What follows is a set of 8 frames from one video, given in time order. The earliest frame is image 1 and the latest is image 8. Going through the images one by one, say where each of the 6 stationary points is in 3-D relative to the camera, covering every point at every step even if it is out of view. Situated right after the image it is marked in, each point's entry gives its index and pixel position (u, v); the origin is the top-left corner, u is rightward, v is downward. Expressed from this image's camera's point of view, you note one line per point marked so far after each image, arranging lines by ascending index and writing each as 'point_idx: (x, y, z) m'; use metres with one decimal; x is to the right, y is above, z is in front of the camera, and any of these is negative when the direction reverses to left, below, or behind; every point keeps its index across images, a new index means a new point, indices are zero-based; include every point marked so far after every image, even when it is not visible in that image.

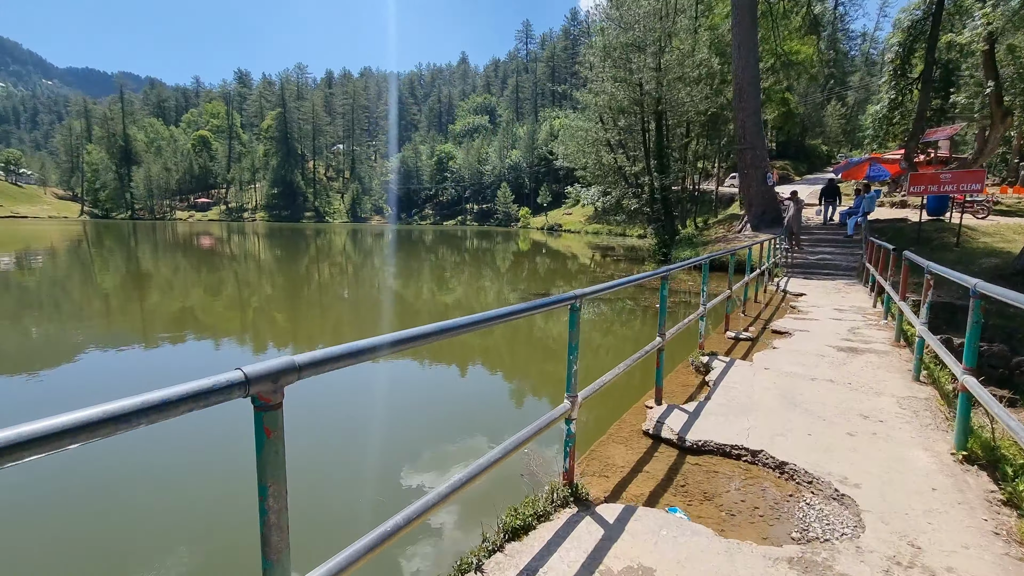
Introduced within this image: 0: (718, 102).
0: (+6.7, +6.2, +16.5) m
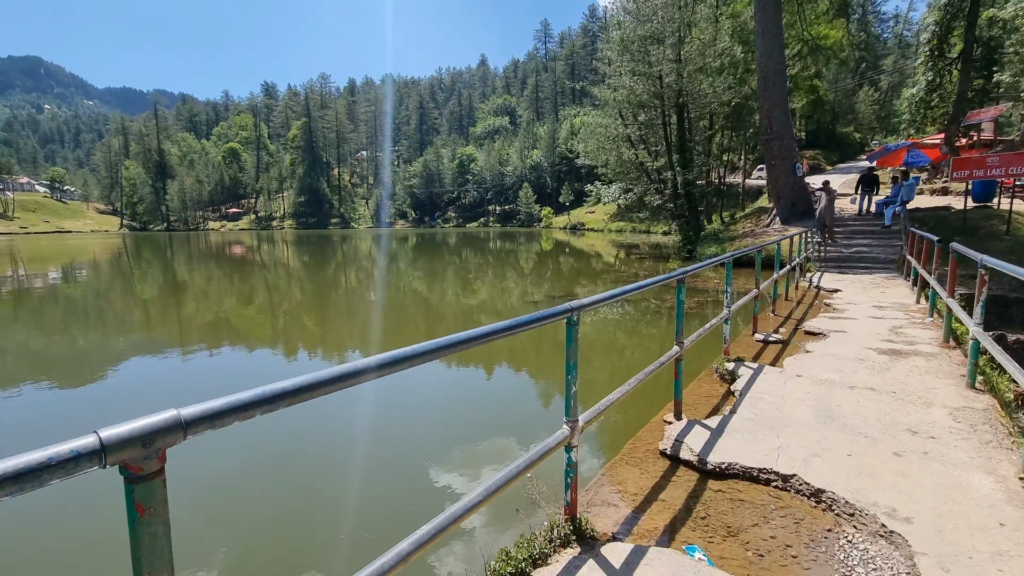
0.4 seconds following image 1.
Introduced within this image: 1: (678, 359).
0: (+7.2, +6.3, +16.0) m
1: (+0.7, -0.3, +2.2) m
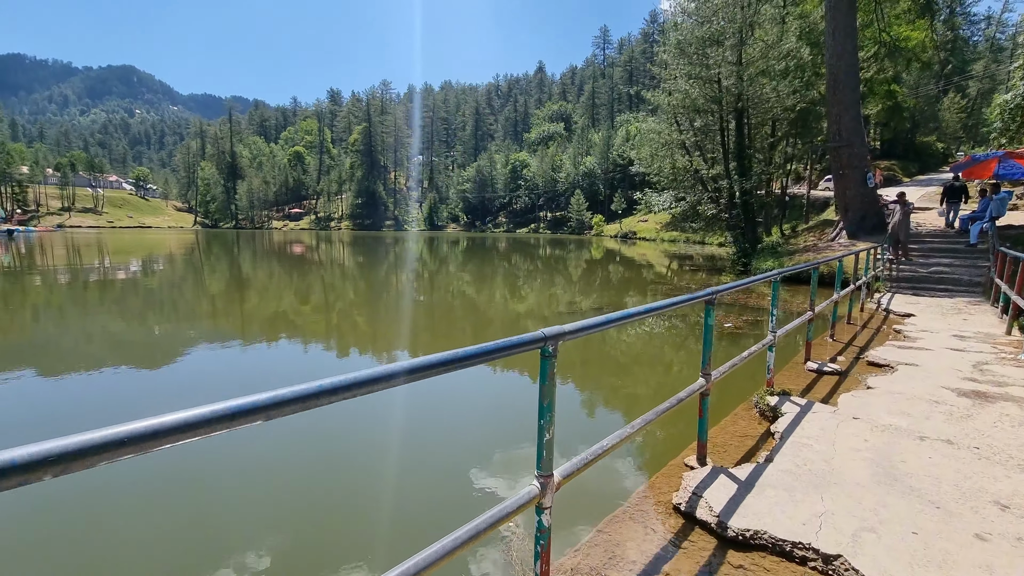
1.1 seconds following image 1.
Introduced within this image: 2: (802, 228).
0: (+8.8, +5.8, +15.0) m
1: (+0.7, -0.4, +1.9) m
2: (+10.6, +2.2, +18.6) m
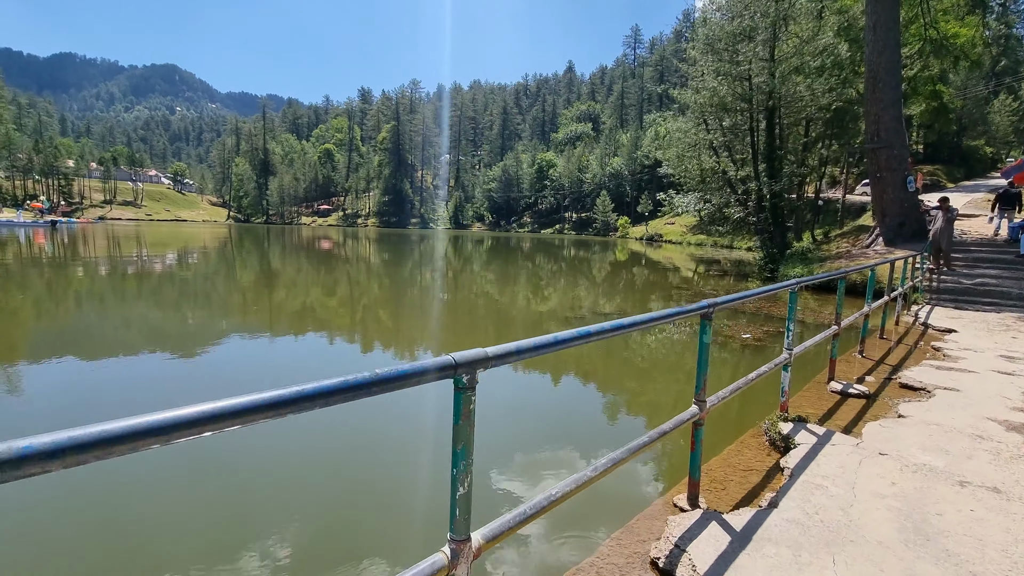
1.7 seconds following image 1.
0: (+9.4, +5.5, +14.3) m
1: (+0.6, -0.4, +1.6) m
2: (+11.4, +1.9, +17.8) m
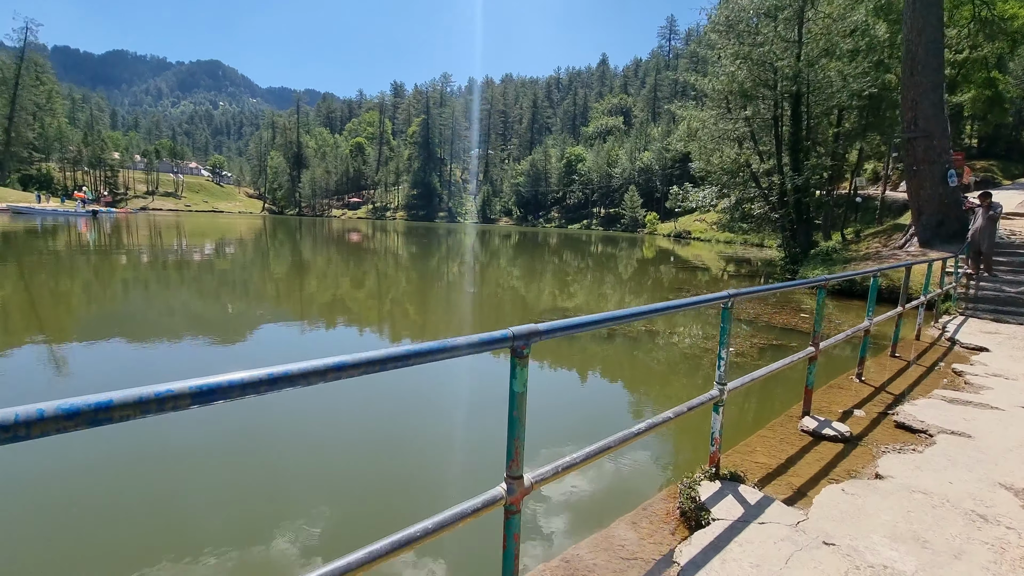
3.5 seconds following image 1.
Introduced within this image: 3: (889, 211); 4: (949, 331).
0: (+9.7, +5.4, +13.2) m
1: (0.0, -0.5, +1.1) m
2: (+11.8, +1.8, +16.6) m
3: (+14.7, +3.0, +19.8) m
4: (+4.6, -0.4, +5.3) m
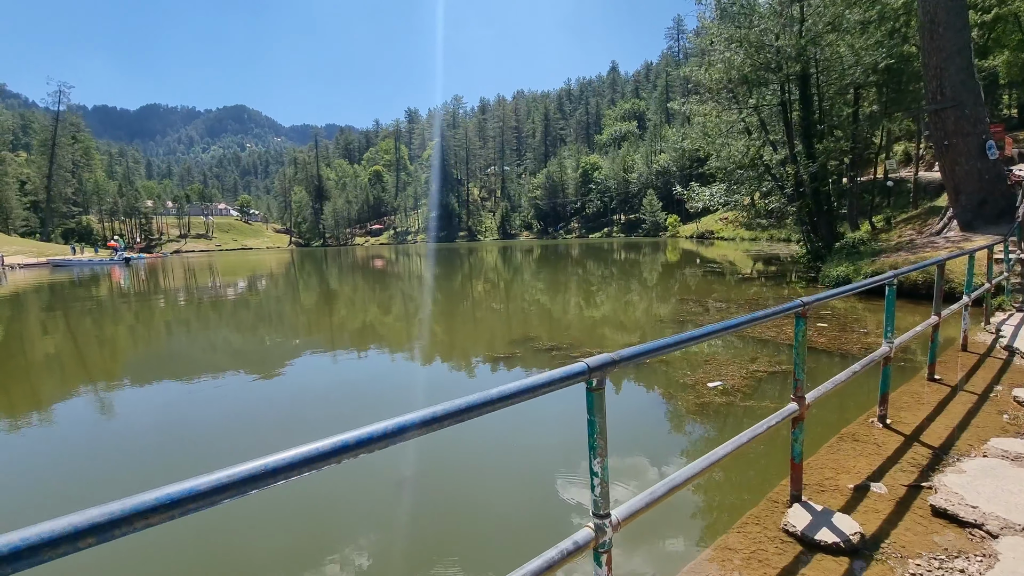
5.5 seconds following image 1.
0: (+9.4, +5.7, +12.1) m
1: (-0.6, -0.6, +0.4) m
2: (+11.9, +2.1, +15.3) m
3: (+15.0, +3.5, +18.4) m
4: (+4.3, -0.4, +4.4) m
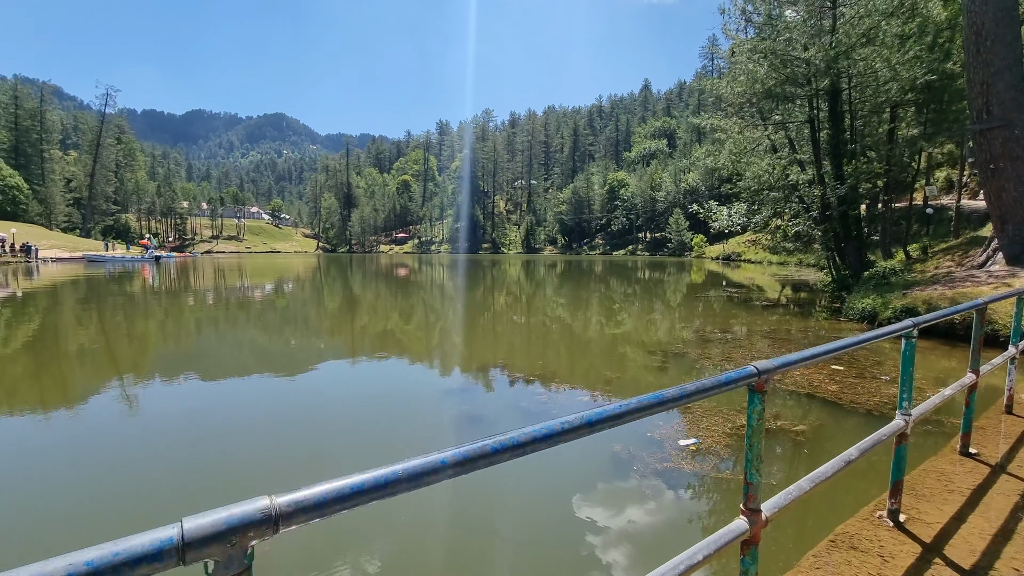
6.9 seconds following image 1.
0: (+9.8, +4.9, +11.3) m
1: (-1.0, -0.7, -0.1) m
2: (+12.3, +1.1, +14.3) m
3: (+15.5, +2.3, +17.2) m
4: (+4.0, -0.7, +3.7) m
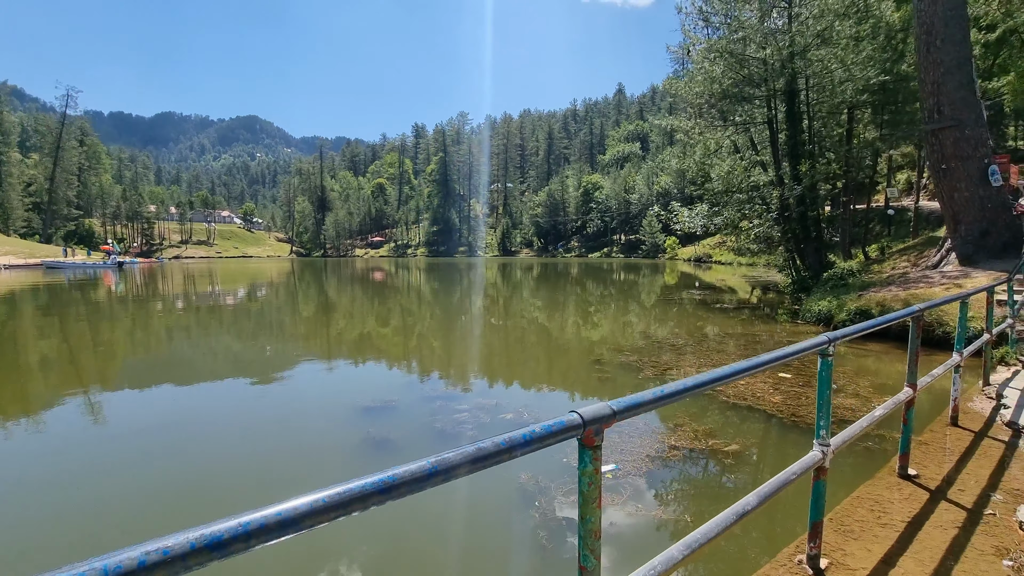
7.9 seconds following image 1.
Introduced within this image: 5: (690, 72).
0: (+8.9, +4.9, +11.4) m
1: (-1.4, -0.7, -0.4) m
2: (+11.3, +1.1, +14.5) m
3: (+14.4, +2.3, +17.6) m
4: (+3.5, -0.7, +3.6) m
5: (+4.8, +5.3, +12.5) m
